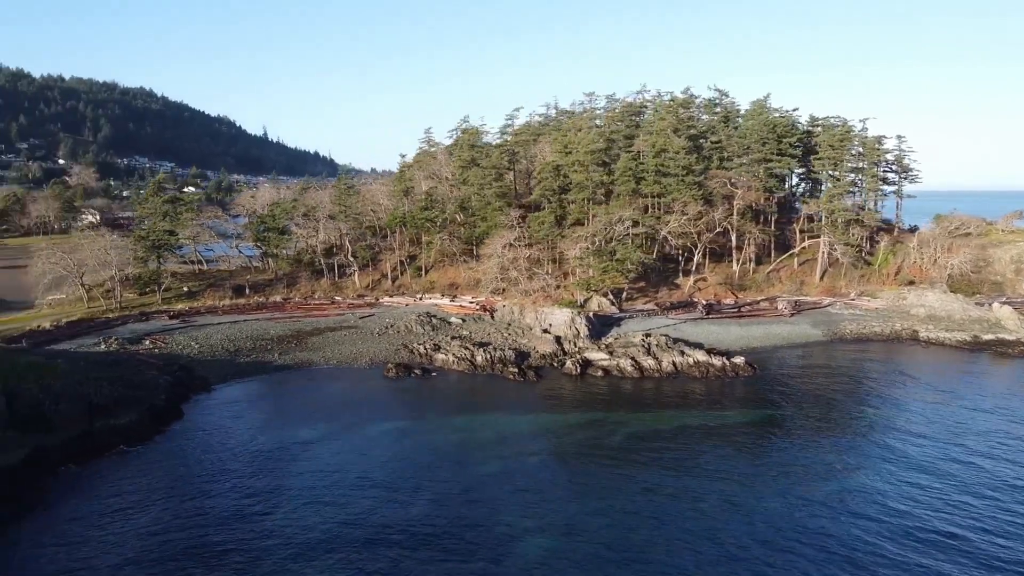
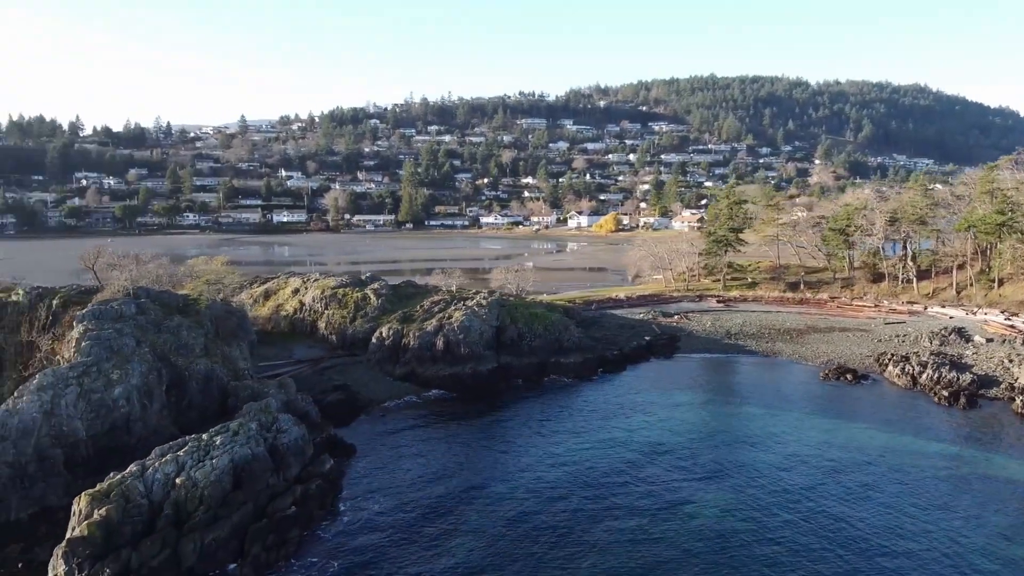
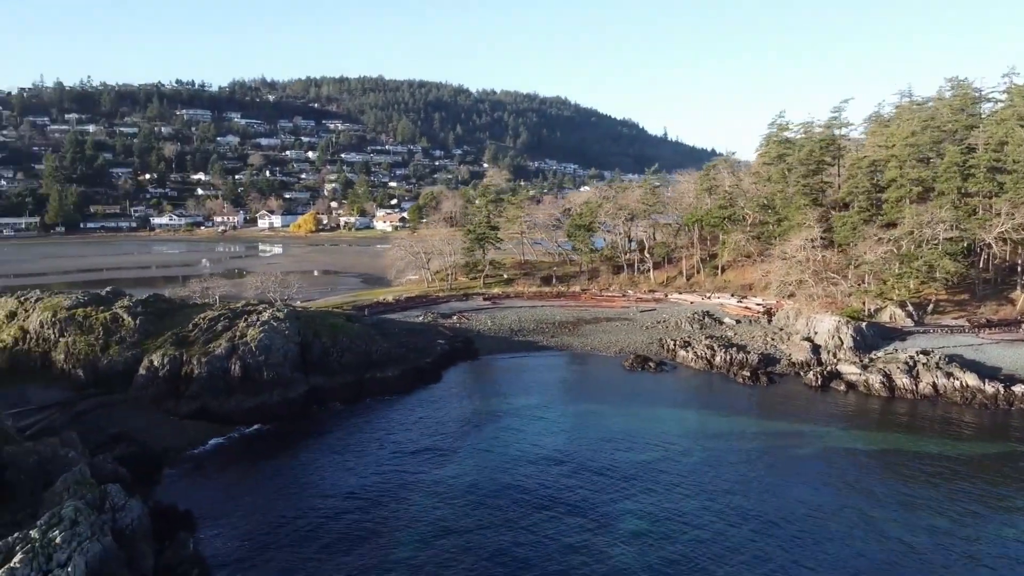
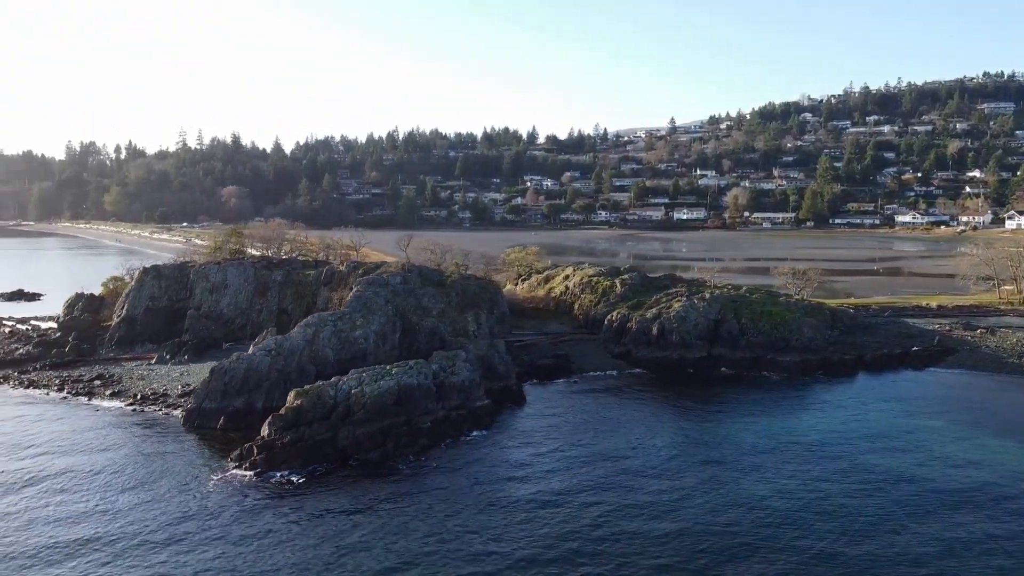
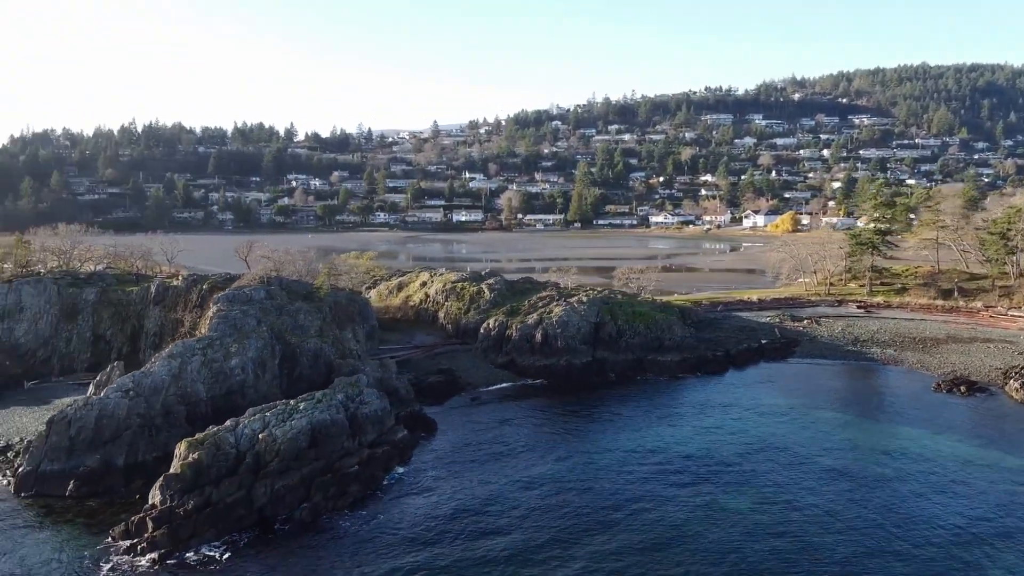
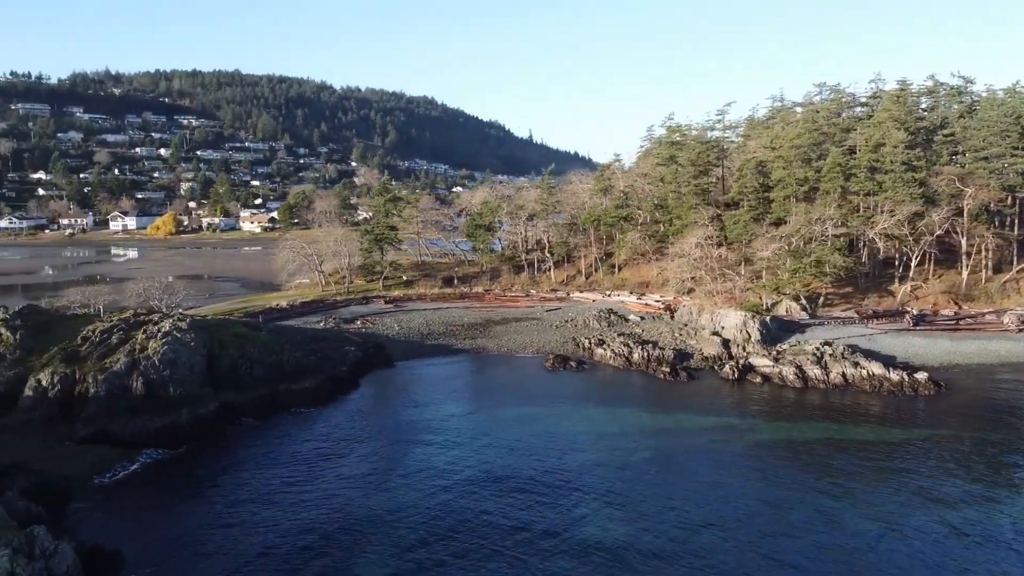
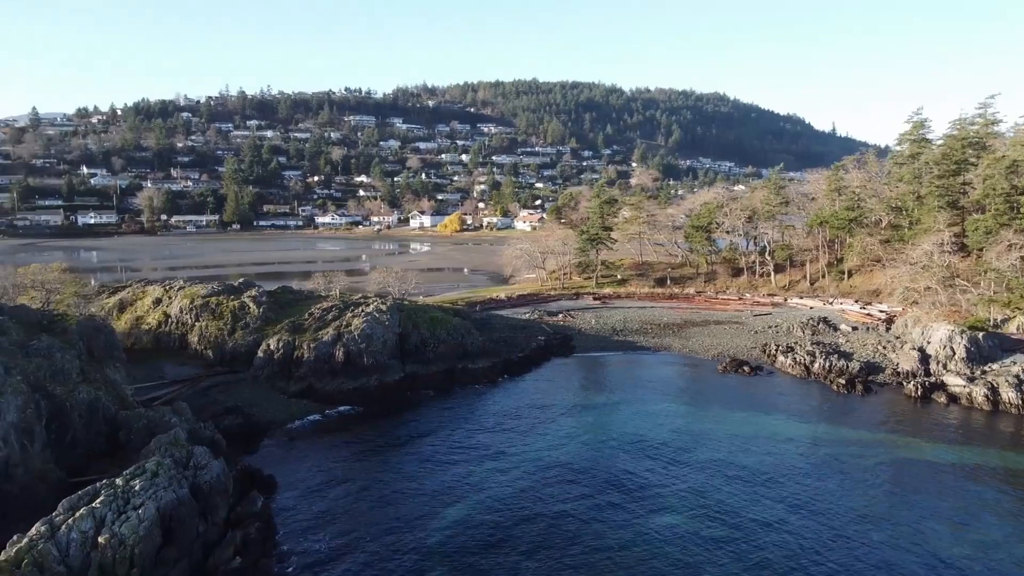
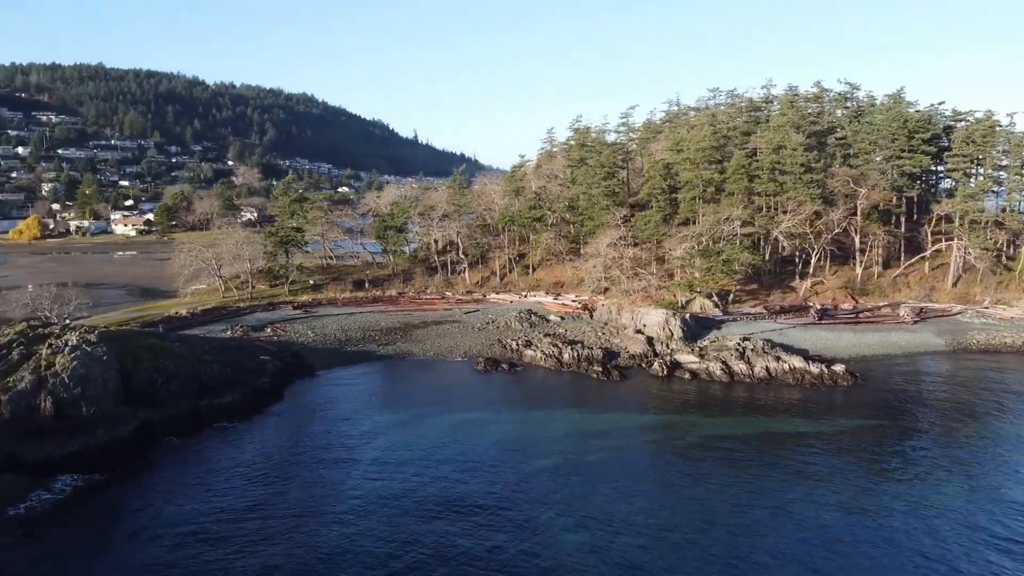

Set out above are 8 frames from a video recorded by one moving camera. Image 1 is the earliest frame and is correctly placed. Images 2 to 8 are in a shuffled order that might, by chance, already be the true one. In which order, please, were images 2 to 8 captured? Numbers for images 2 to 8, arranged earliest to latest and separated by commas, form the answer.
8, 6, 3, 7, 2, 5, 4
